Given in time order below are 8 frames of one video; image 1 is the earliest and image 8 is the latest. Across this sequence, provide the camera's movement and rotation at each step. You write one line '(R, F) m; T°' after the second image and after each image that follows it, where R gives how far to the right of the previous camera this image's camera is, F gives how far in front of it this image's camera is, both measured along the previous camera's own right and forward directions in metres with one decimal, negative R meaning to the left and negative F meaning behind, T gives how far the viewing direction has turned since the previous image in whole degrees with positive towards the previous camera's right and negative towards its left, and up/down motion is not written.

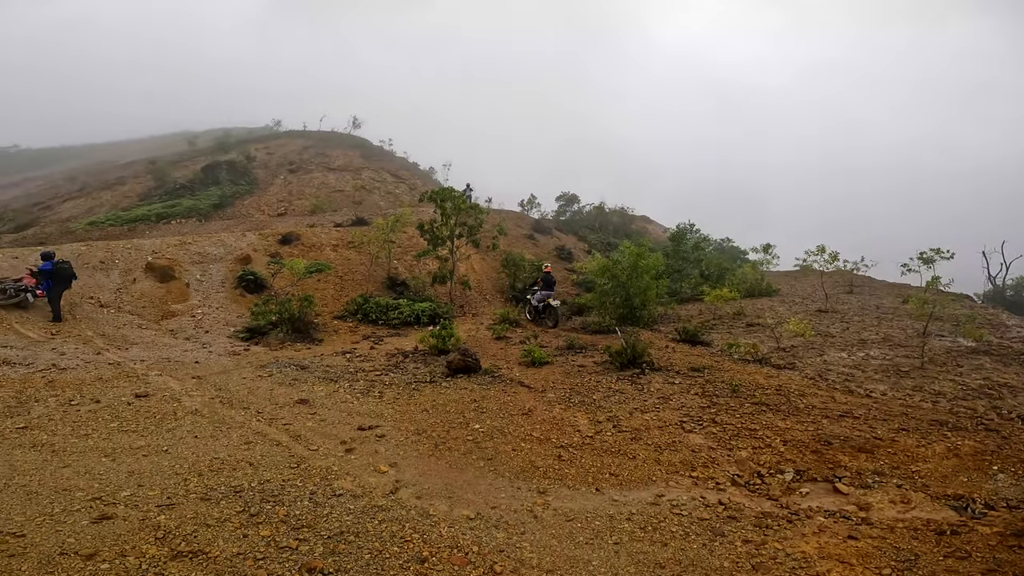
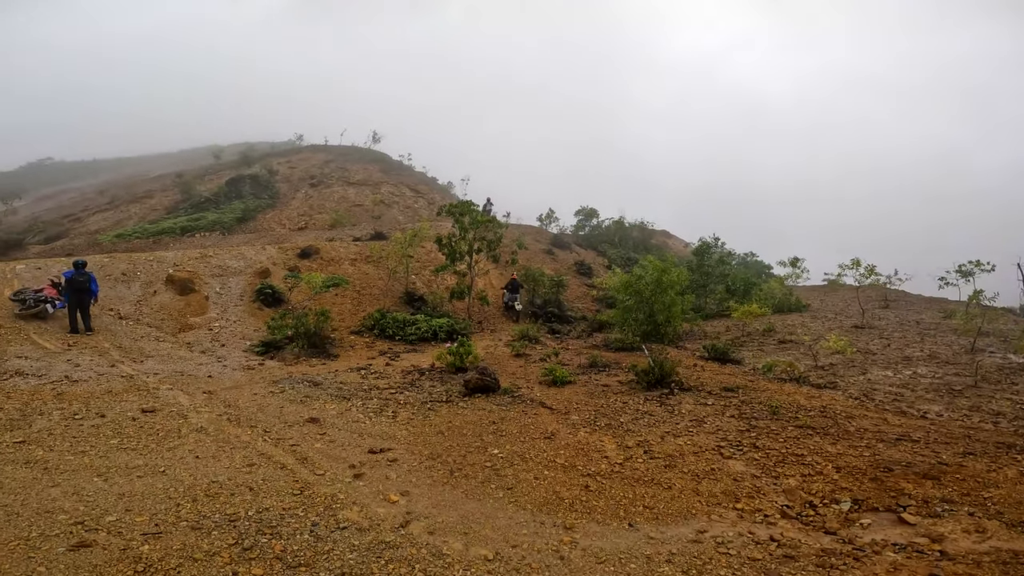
(0.0, +0.3) m; -2°
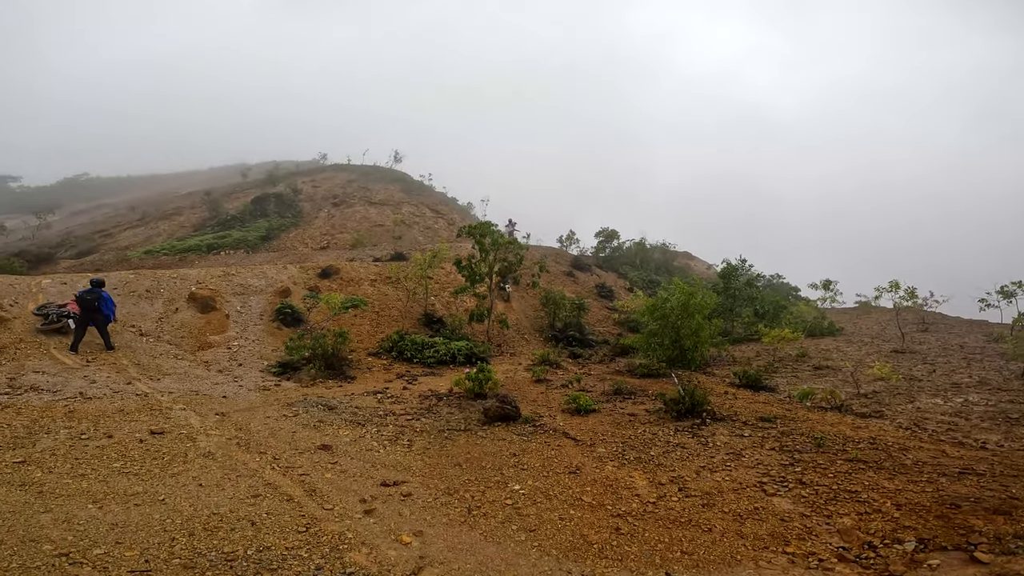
(0.0, +0.3) m; -2°
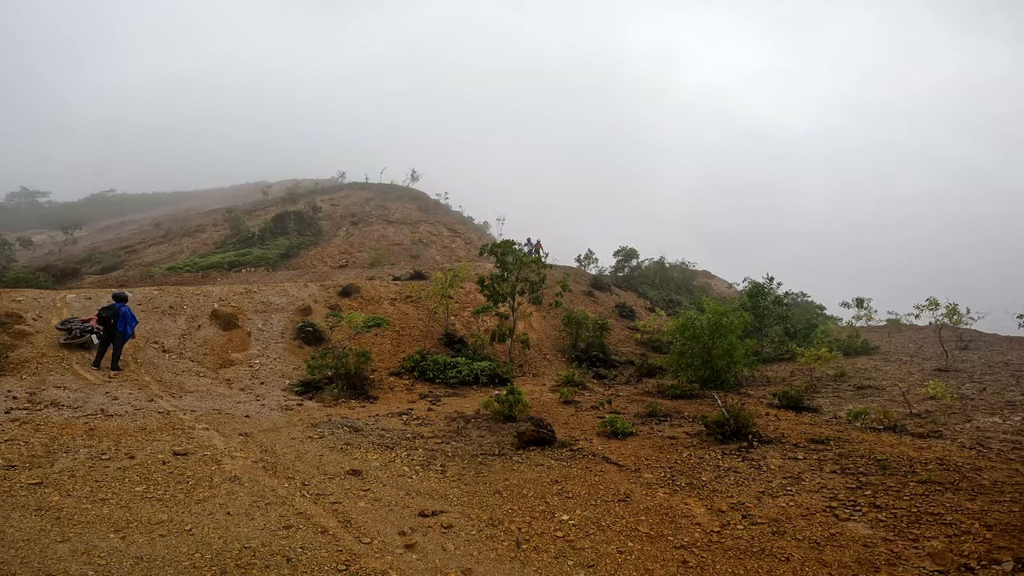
(-0.3, +0.3) m; -2°
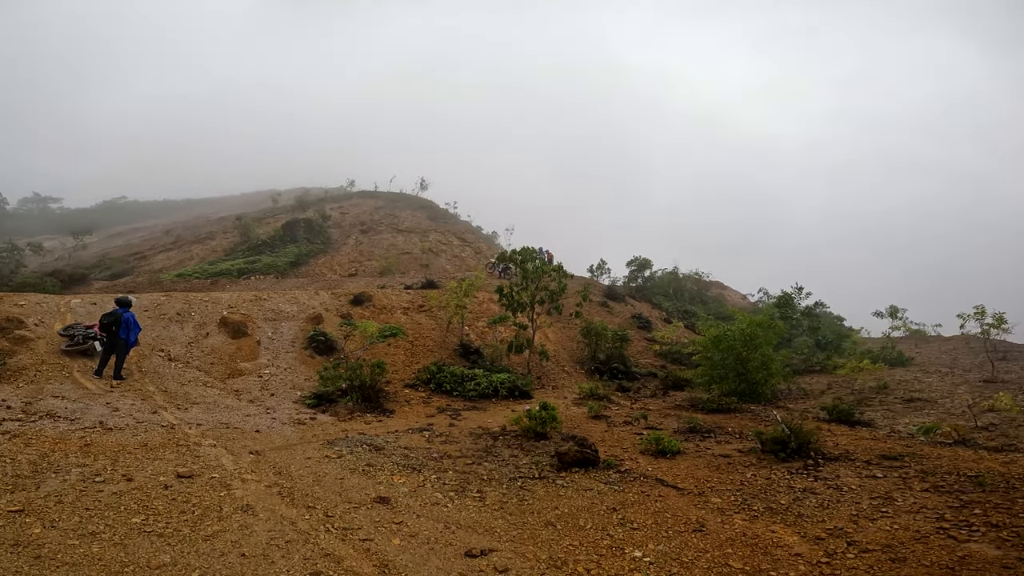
(-0.4, +0.6) m; -1°
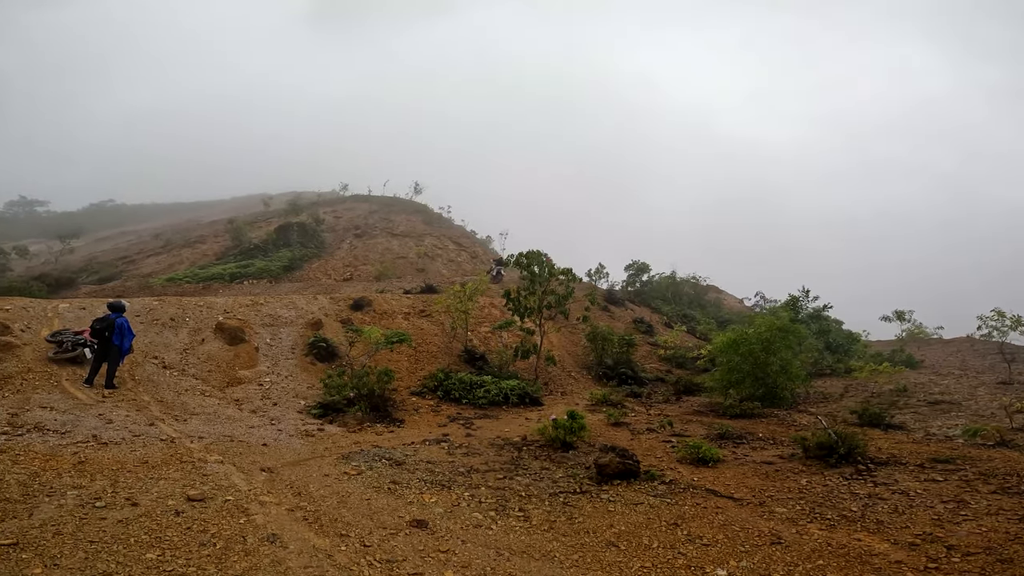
(-0.5, +0.4) m; +1°
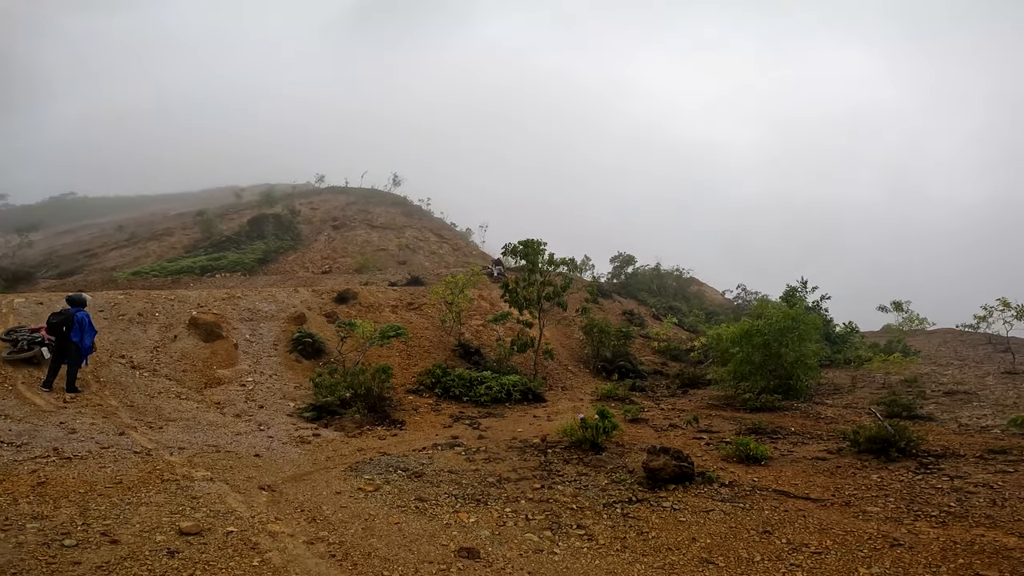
(-0.6, +0.7) m; +3°
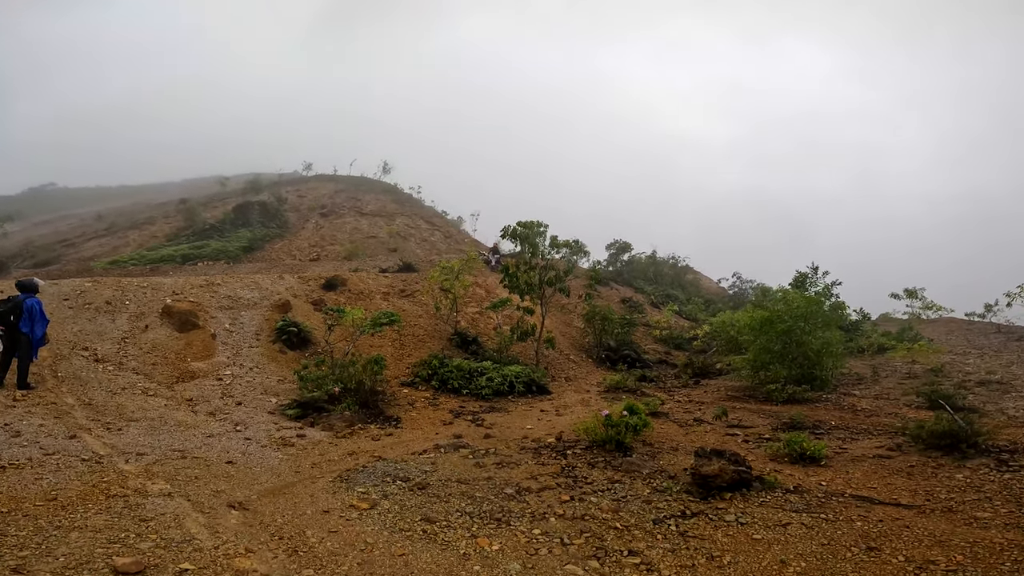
(-0.3, +0.8) m; +1°
